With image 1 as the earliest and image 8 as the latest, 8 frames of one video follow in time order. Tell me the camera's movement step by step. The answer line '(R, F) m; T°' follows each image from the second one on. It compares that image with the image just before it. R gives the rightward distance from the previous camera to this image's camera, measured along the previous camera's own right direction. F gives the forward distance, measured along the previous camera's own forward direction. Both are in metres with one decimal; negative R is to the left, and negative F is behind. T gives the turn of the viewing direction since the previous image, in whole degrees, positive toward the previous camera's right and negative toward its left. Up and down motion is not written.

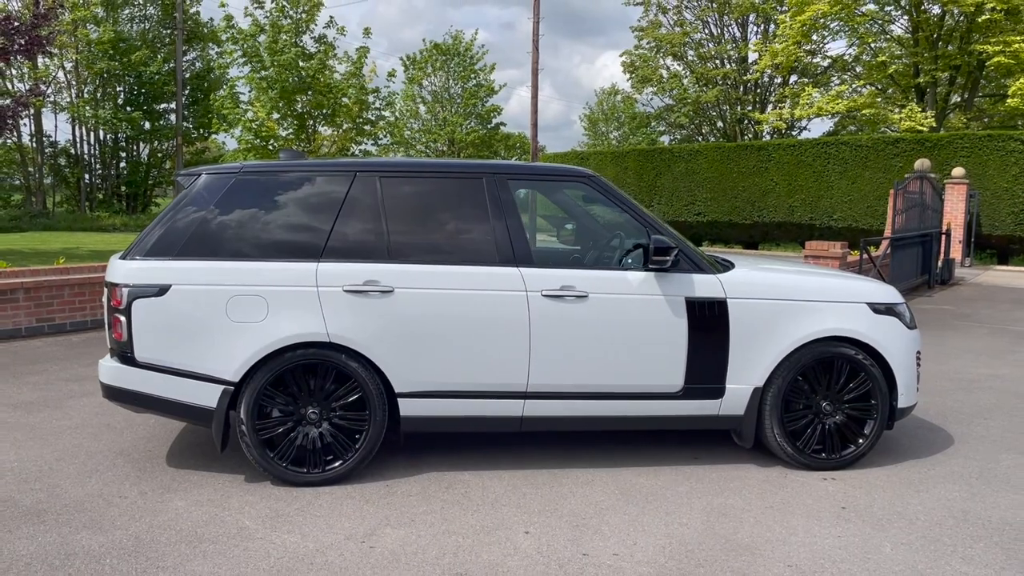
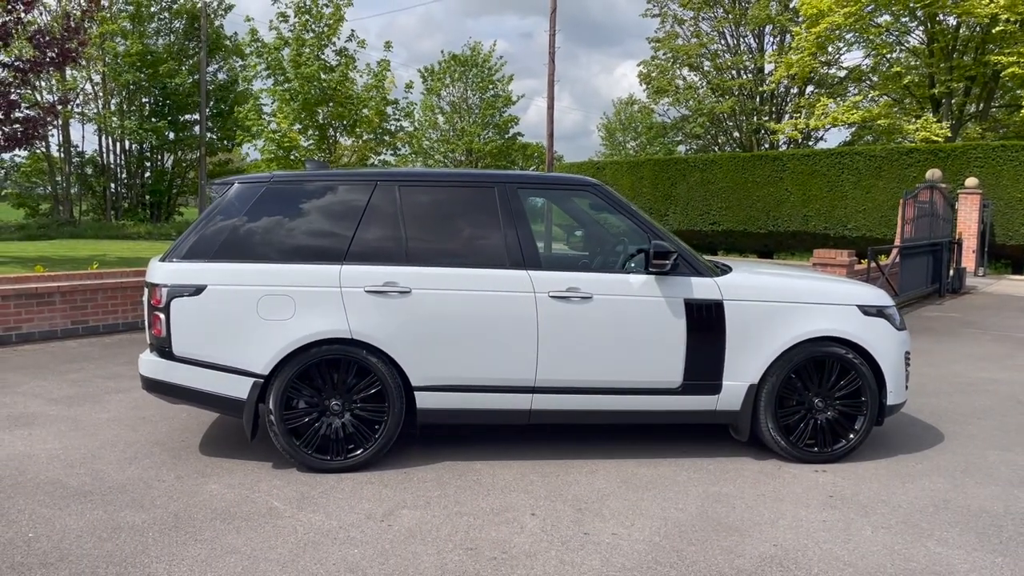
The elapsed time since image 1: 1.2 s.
(0.0, -0.3) m; -1°
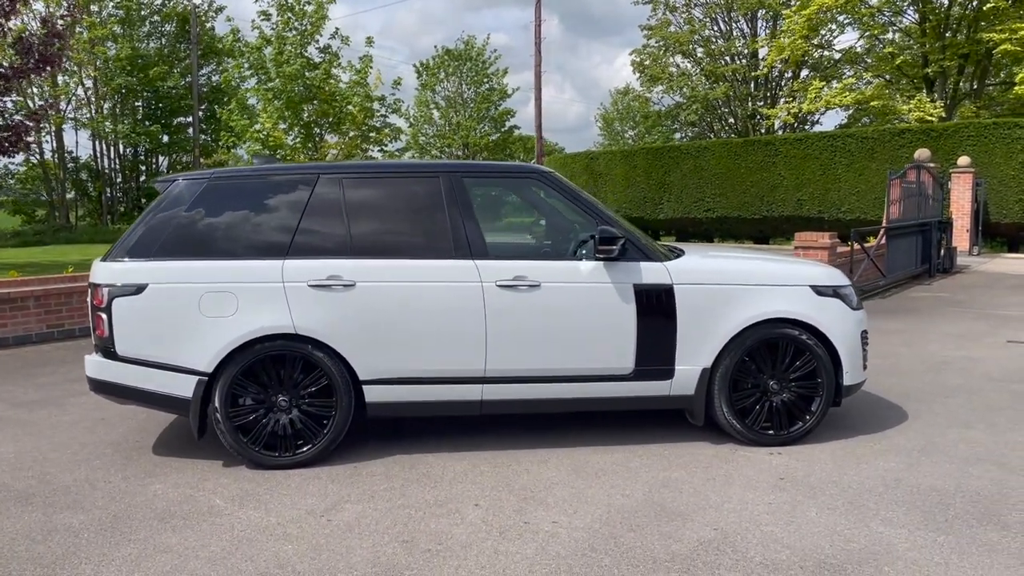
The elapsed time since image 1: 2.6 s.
(+0.3, 0.0) m; 0°
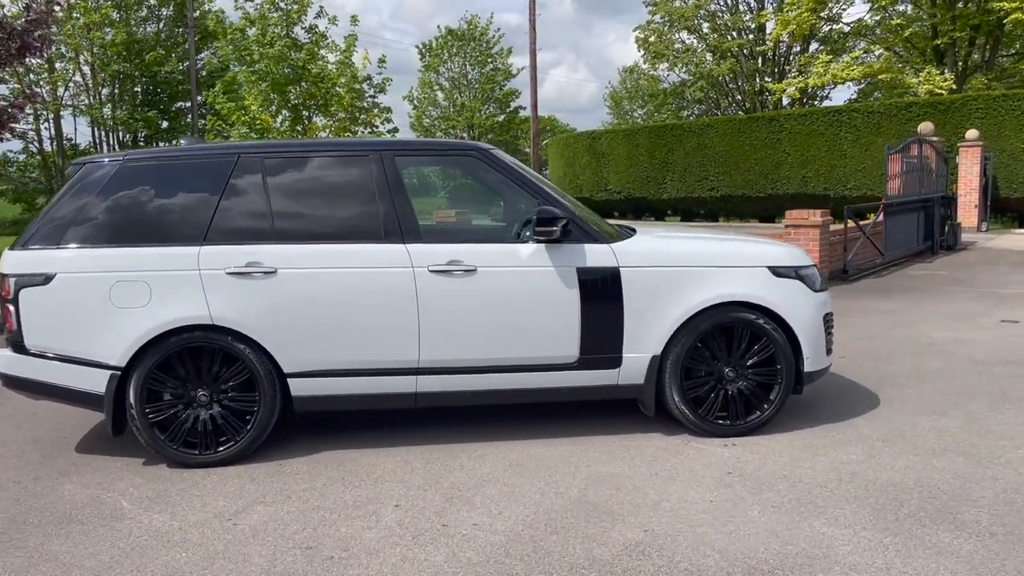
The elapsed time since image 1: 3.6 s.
(+0.4, +0.3) m; -1°
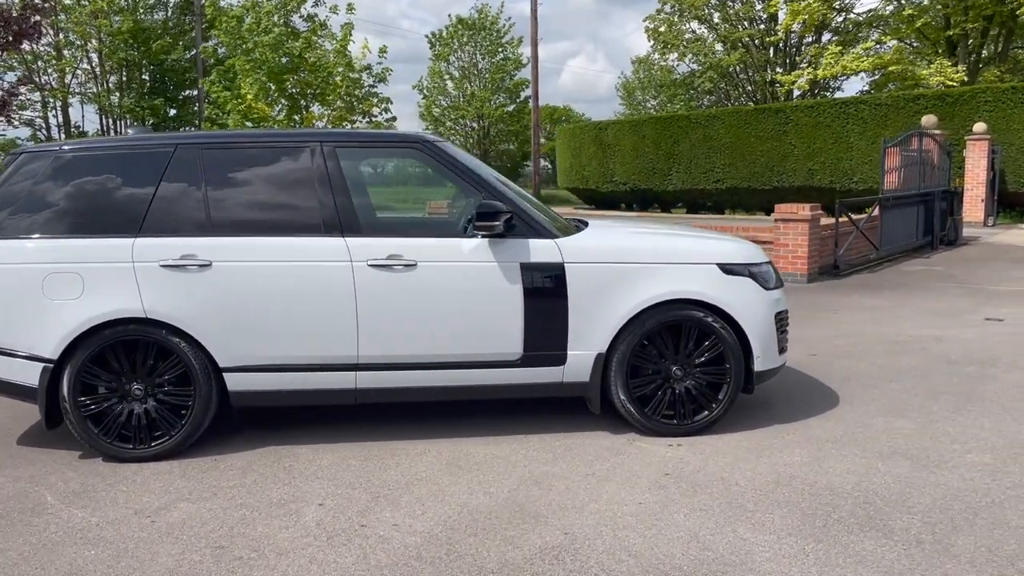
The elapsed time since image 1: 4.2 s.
(+0.4, +0.1) m; -1°
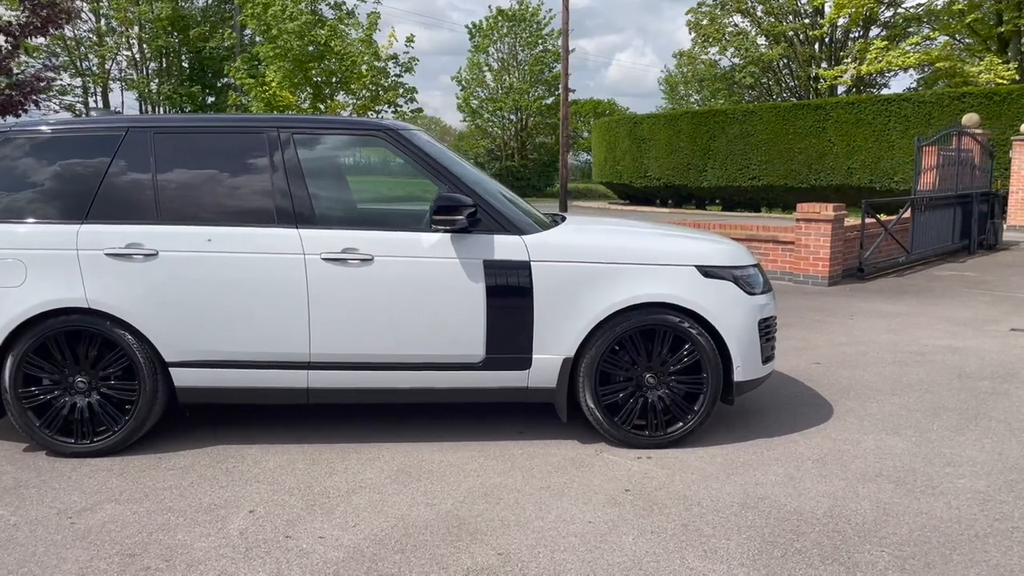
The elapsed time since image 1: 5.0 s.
(+0.4, +0.3) m; -3°
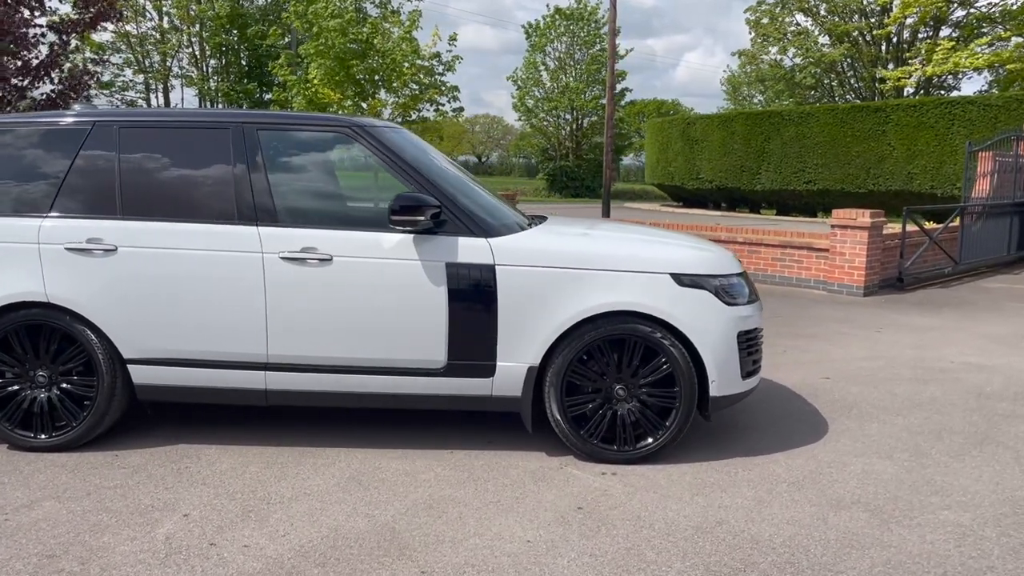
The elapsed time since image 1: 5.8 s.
(+0.5, +0.2) m; -4°
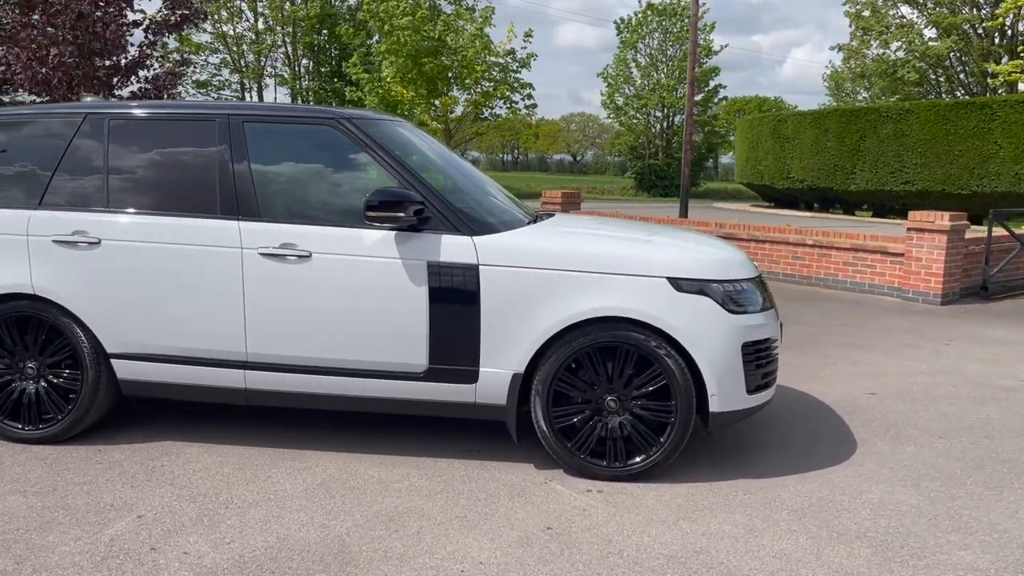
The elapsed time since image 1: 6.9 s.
(+0.5, +0.3) m; -6°
